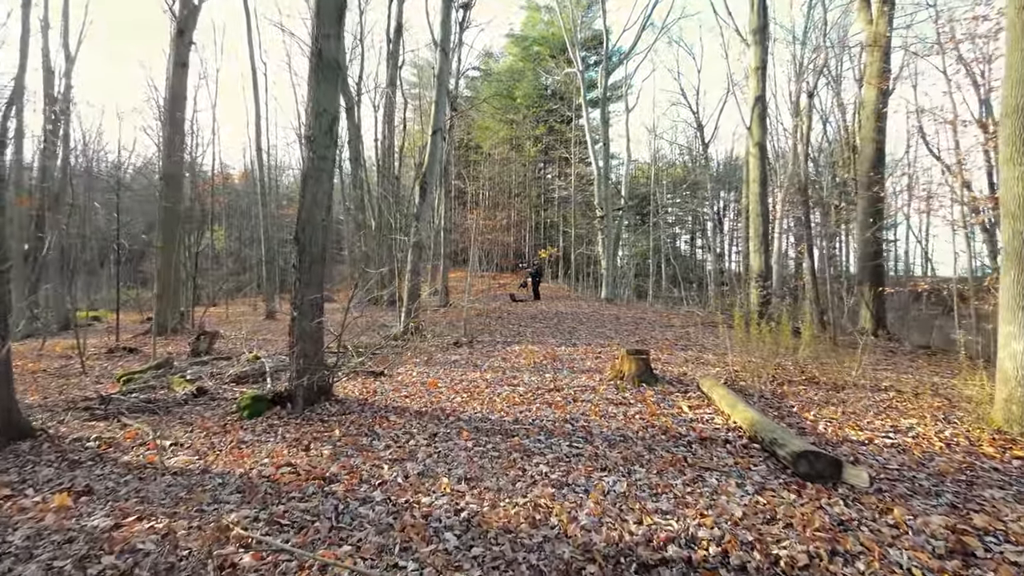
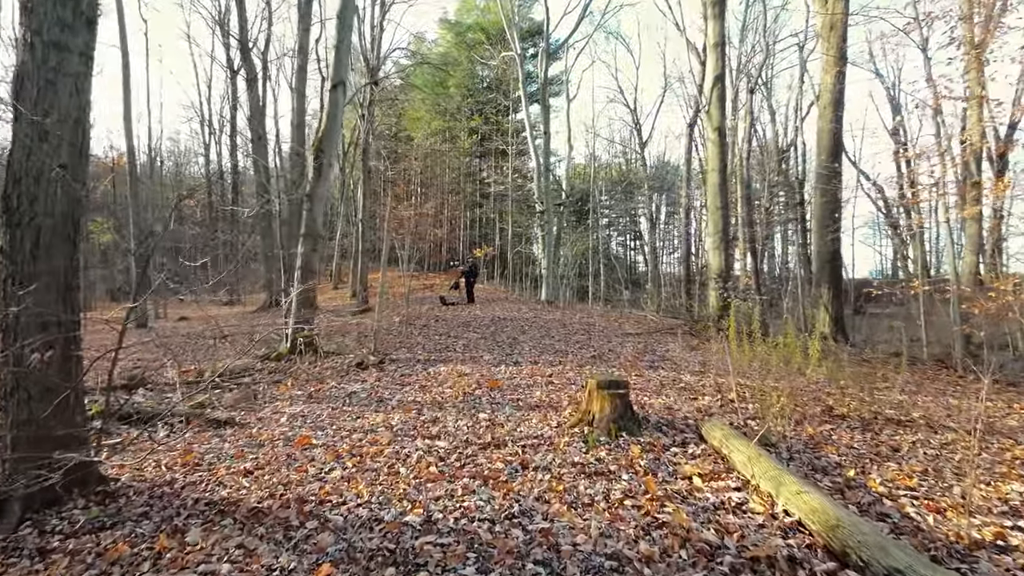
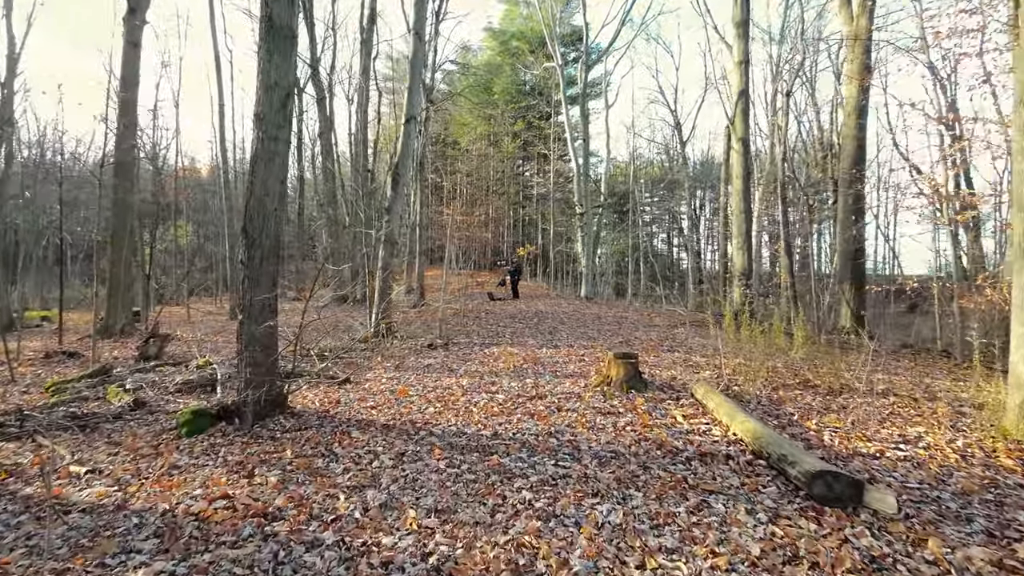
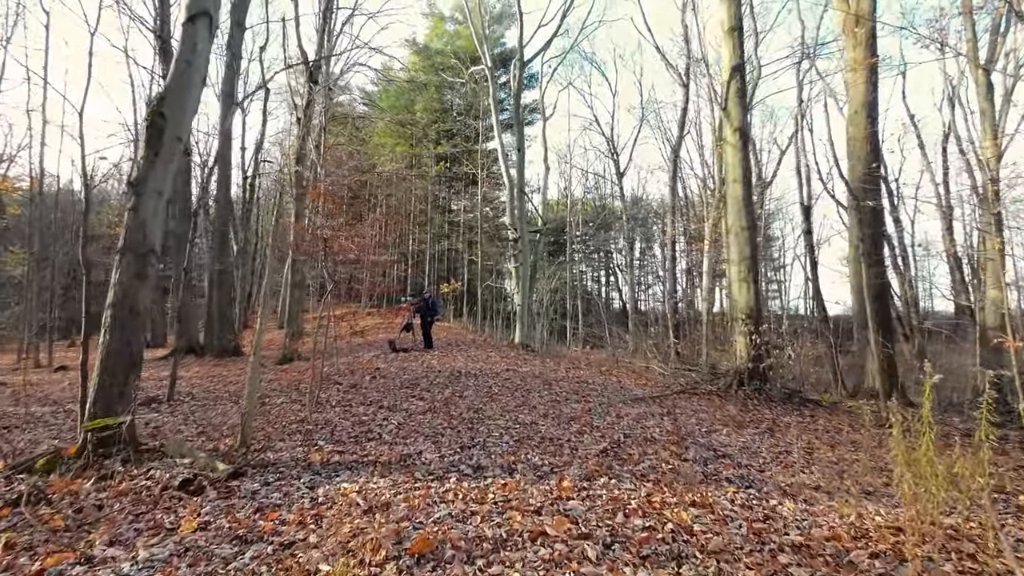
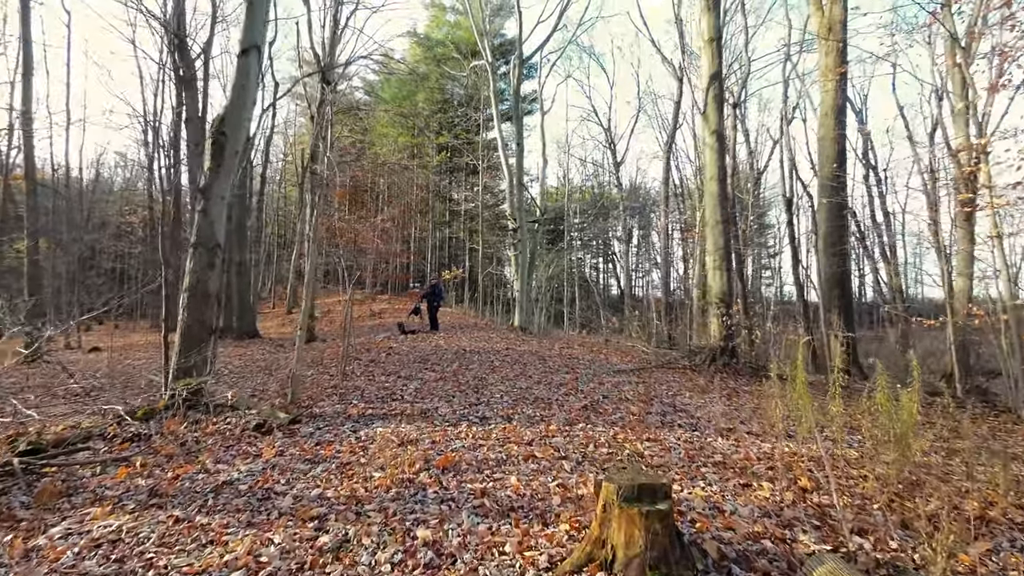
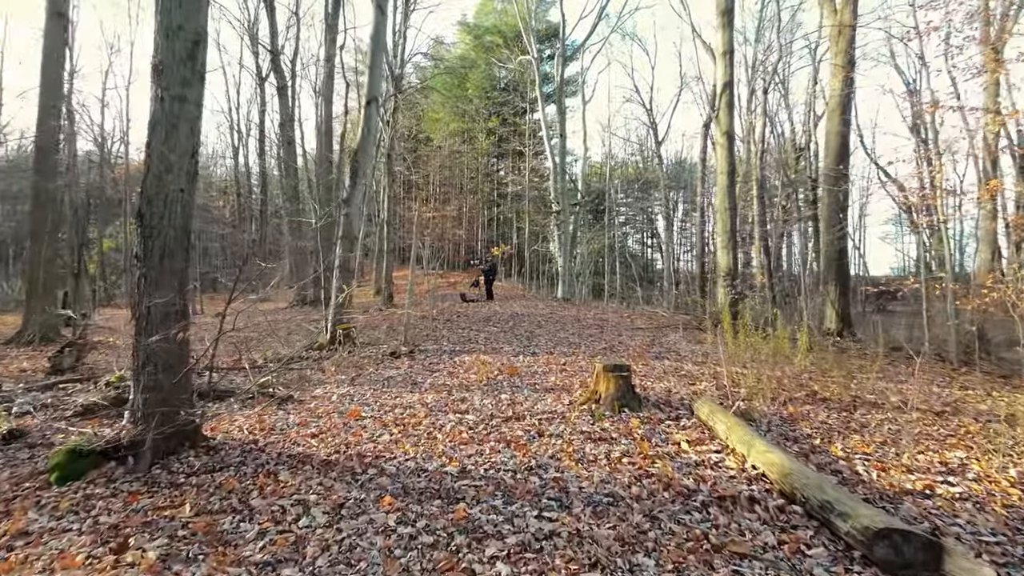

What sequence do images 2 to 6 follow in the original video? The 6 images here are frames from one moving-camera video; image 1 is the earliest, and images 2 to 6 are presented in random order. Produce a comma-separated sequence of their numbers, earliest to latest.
3, 6, 2, 5, 4
